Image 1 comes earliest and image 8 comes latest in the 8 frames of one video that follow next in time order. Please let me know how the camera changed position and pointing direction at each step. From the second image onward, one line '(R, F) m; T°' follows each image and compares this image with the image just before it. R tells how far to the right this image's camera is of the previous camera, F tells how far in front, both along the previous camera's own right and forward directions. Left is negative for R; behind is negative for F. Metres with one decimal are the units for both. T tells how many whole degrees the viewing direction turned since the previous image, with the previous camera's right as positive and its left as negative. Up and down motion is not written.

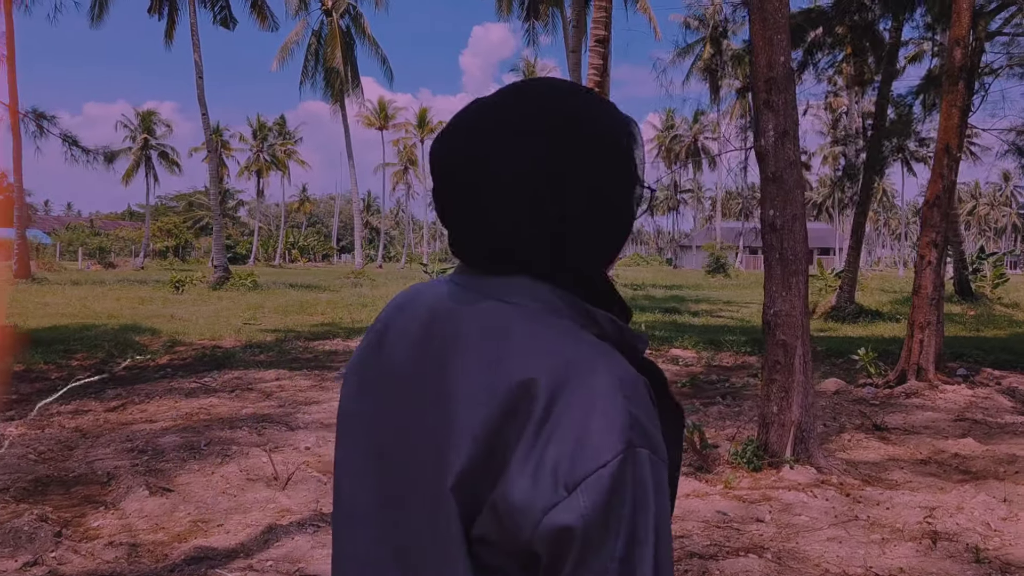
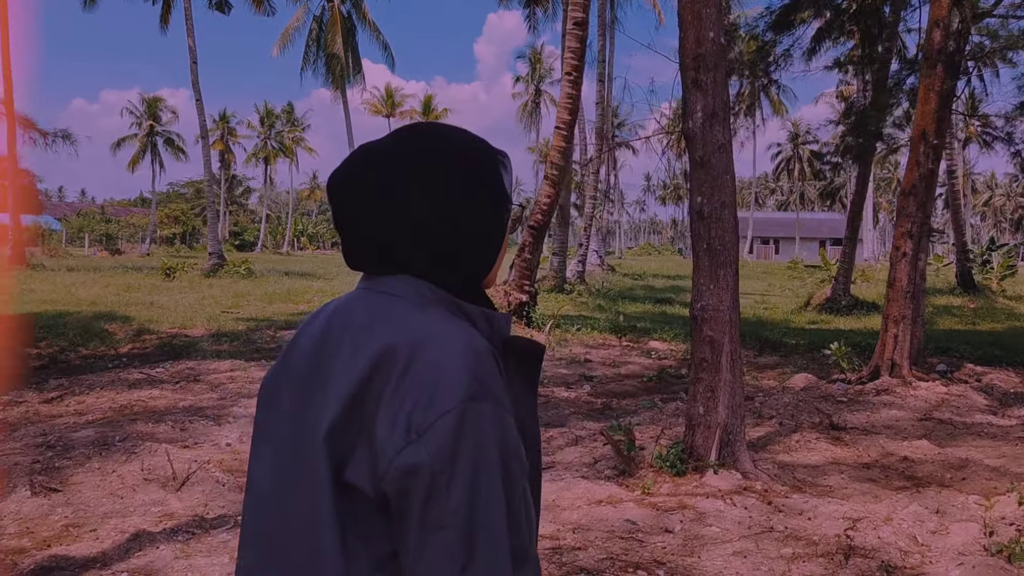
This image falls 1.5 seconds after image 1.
(+0.6, +0.3) m; -1°
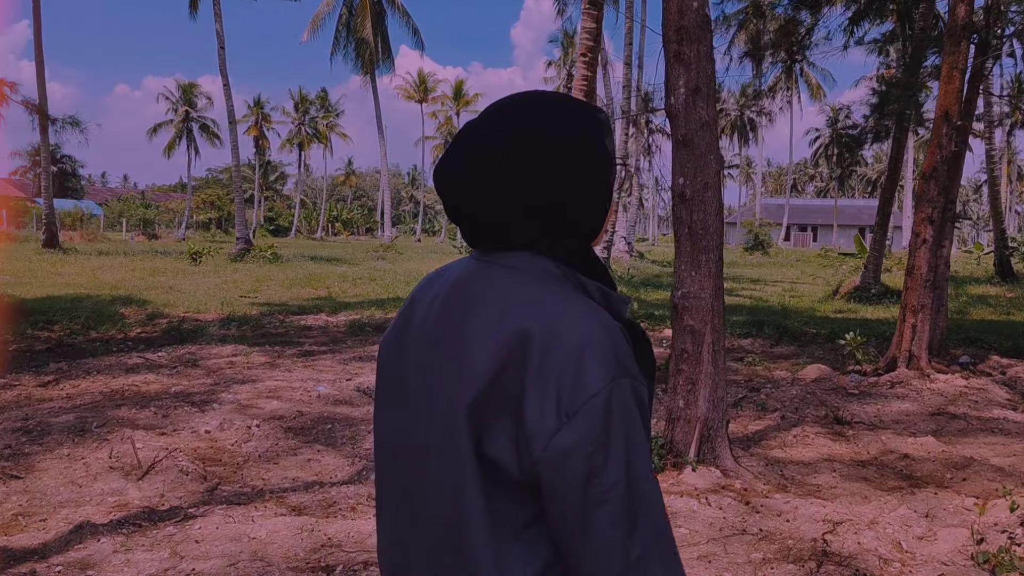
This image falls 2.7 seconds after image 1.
(+0.3, +0.2) m; -2°
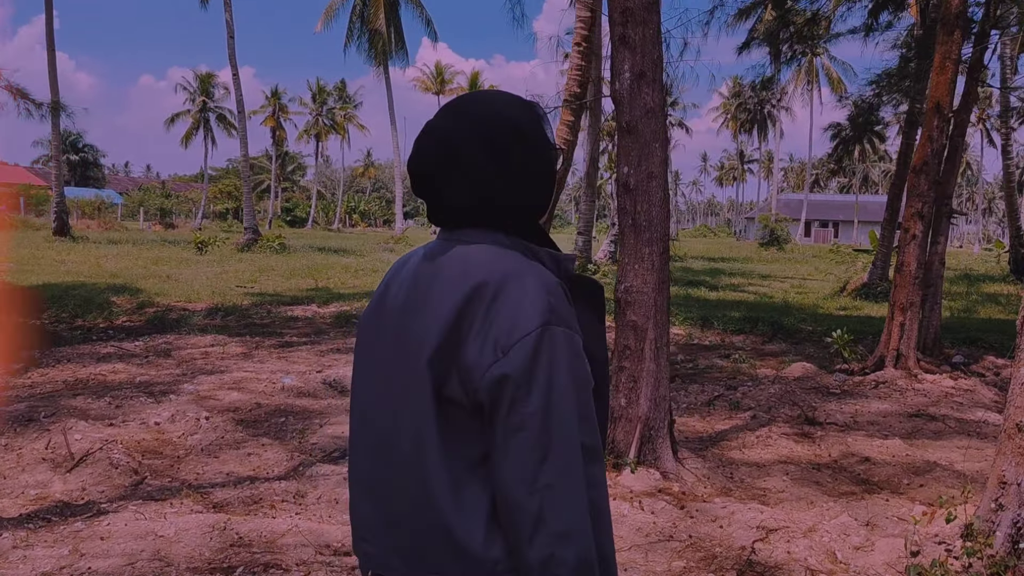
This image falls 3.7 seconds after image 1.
(+0.4, +0.2) m; -1°
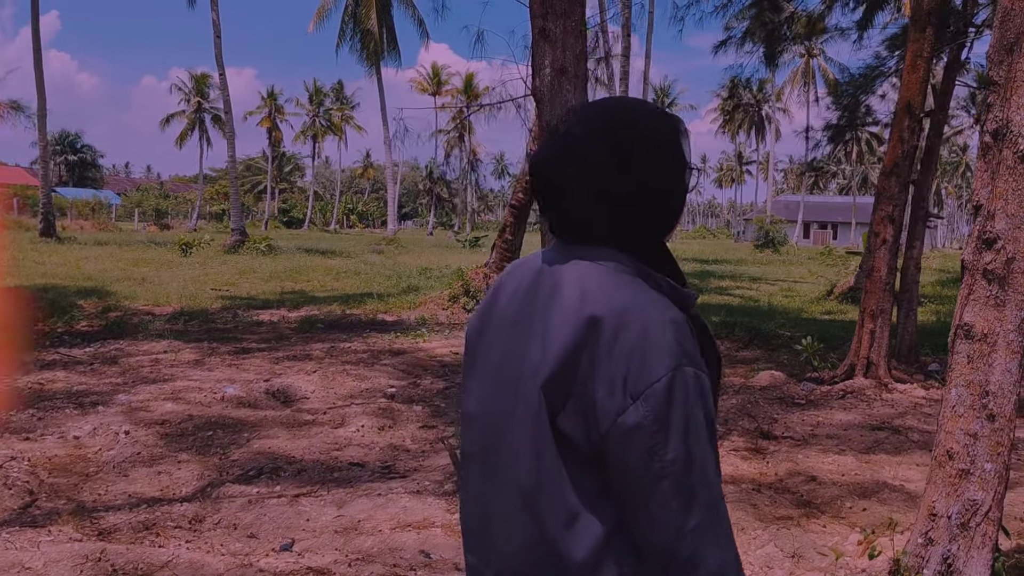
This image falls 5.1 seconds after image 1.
(+0.4, +0.3) m; 0°
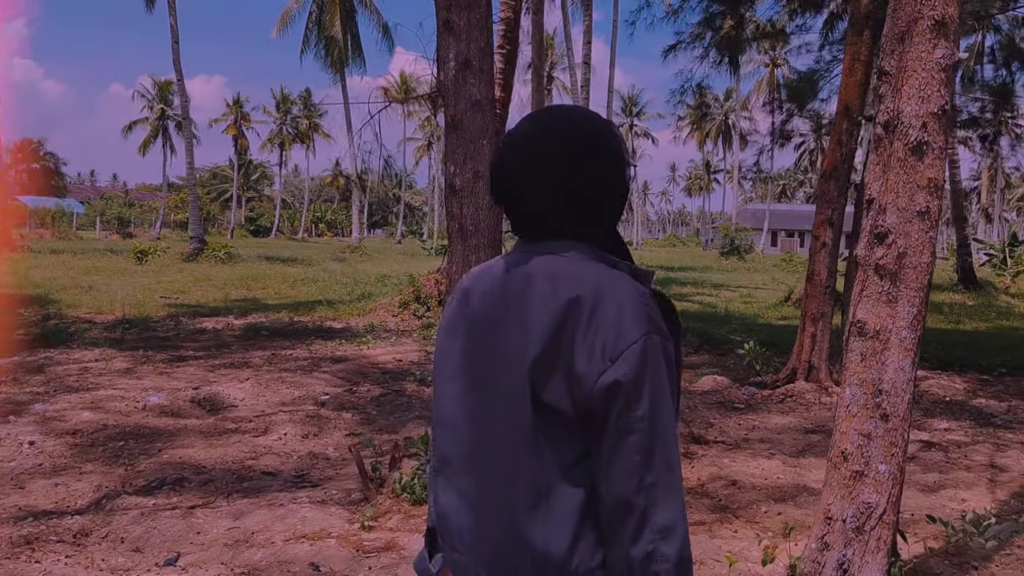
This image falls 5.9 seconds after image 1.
(+0.3, +0.1) m; +2°
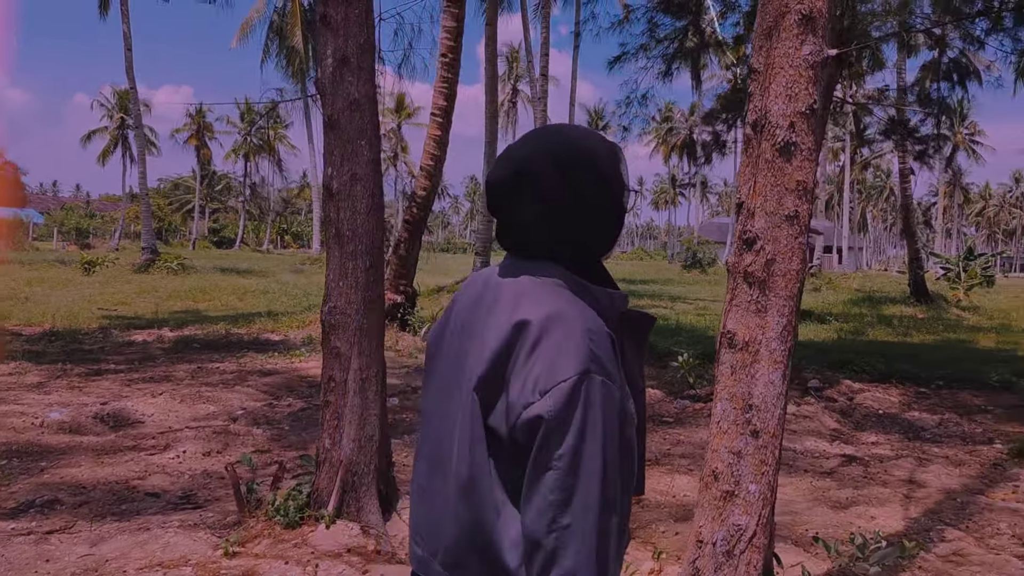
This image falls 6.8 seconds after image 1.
(+0.4, +0.2) m; +2°
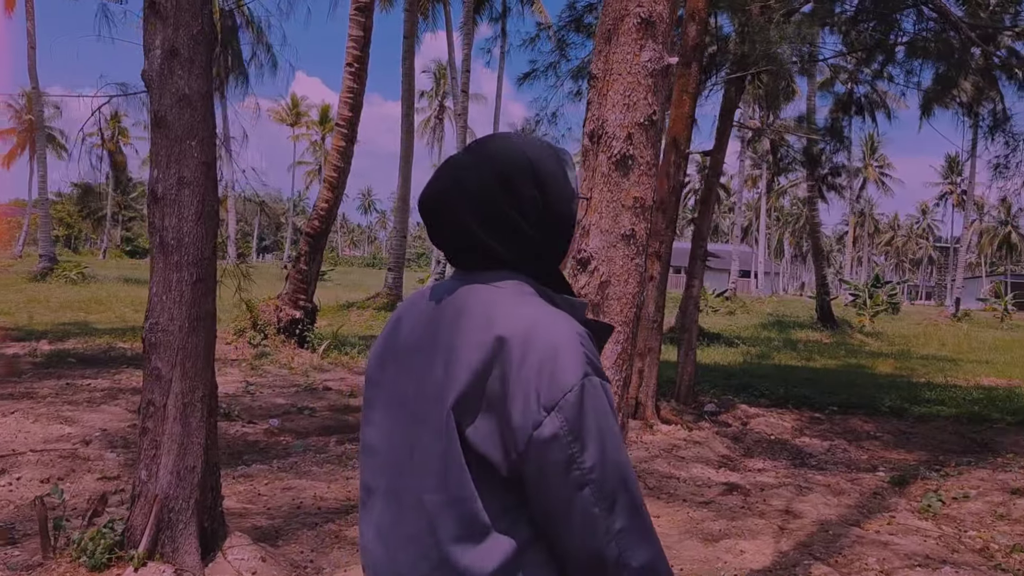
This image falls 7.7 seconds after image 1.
(+0.4, +0.2) m; +5°
